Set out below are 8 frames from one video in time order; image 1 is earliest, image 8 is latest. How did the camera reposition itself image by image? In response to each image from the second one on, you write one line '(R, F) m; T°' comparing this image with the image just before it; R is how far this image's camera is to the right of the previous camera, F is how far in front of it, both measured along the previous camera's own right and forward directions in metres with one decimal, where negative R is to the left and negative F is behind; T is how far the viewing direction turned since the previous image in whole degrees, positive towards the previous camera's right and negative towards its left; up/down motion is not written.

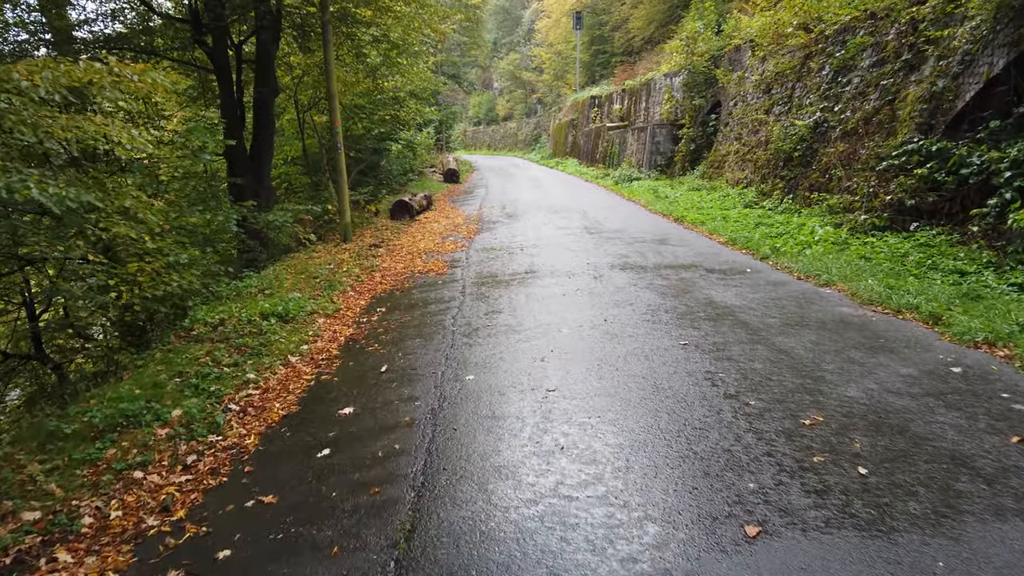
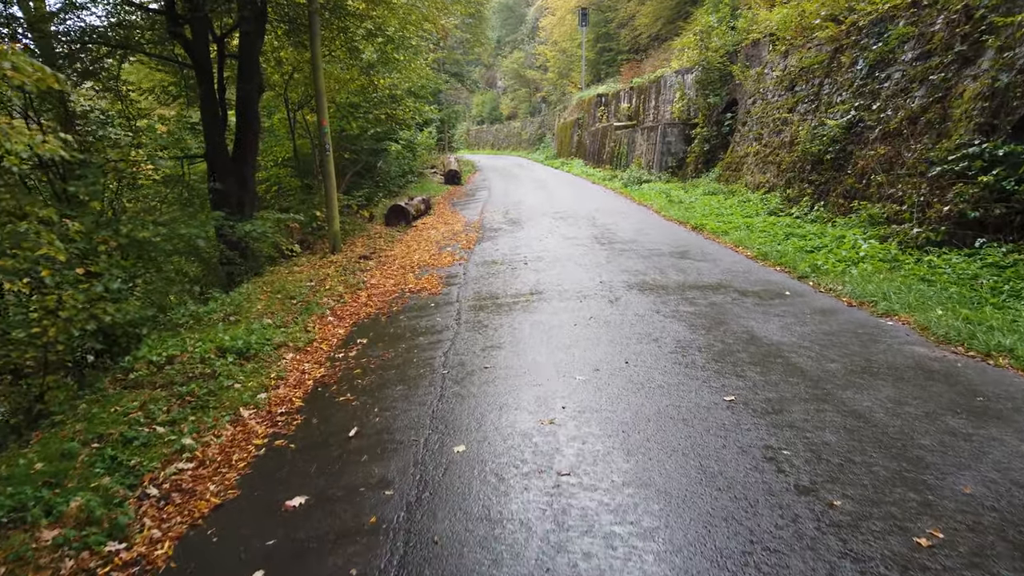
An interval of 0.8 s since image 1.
(0.0, +0.9) m; 0°
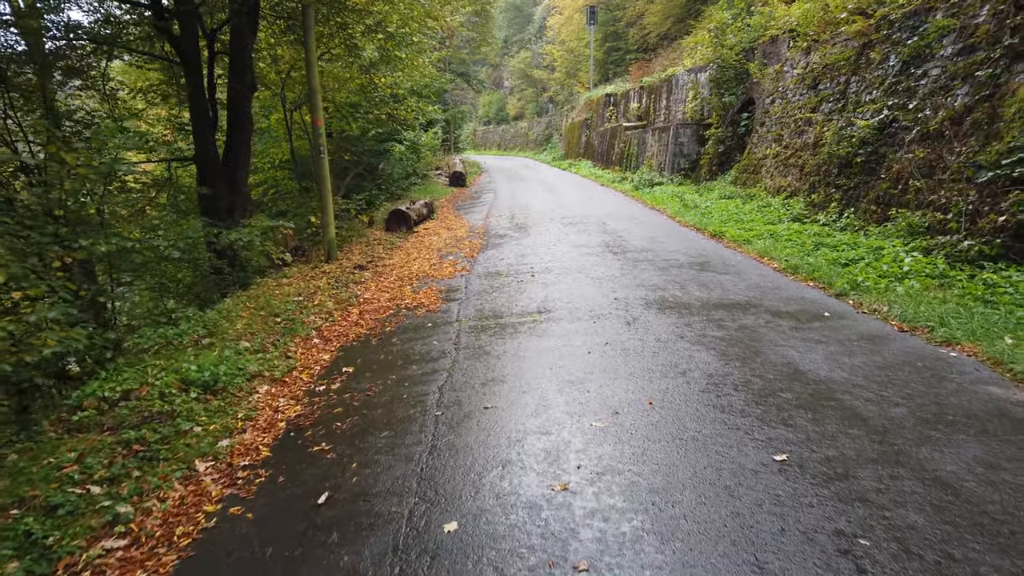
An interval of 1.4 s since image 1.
(0.0, +0.6) m; -1°
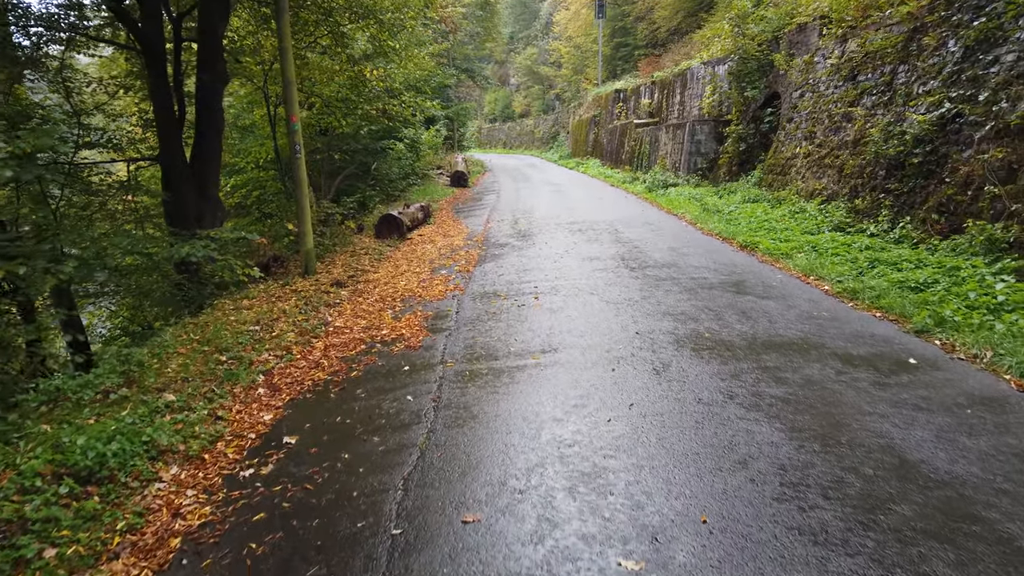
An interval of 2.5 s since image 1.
(+0.1, +1.2) m; 0°
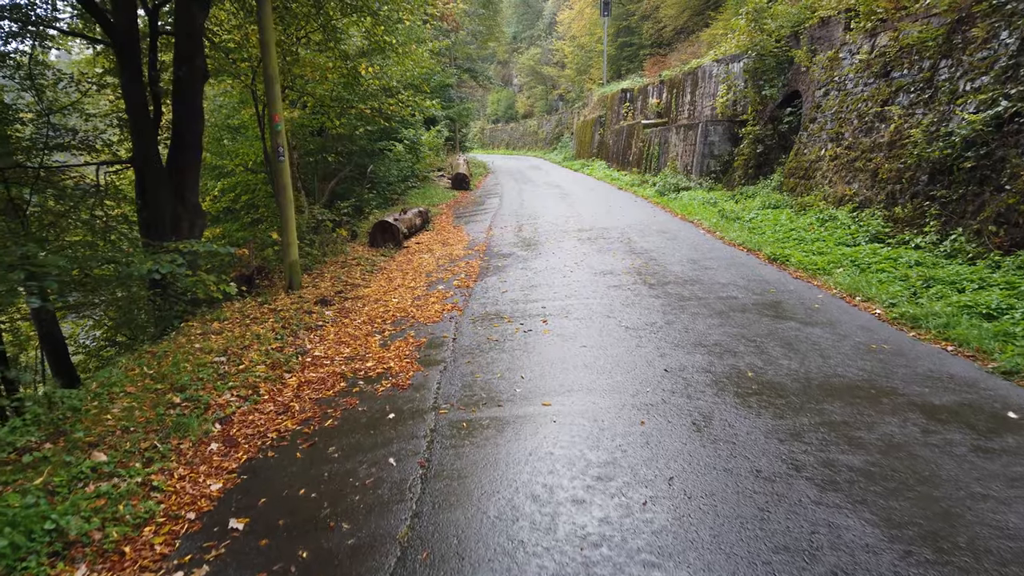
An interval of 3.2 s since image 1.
(0.0, +0.8) m; 0°
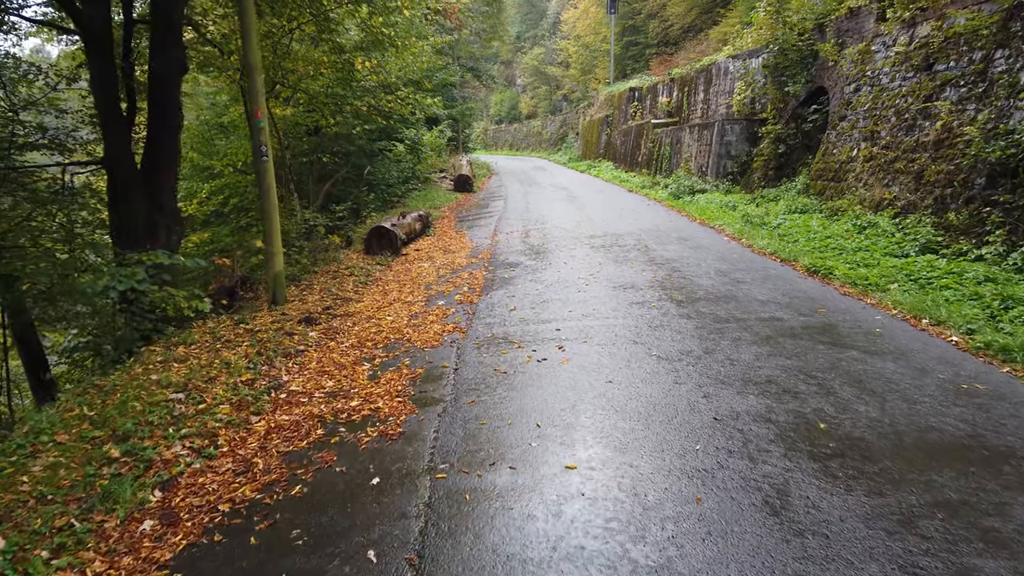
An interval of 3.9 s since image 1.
(-0.1, +0.8) m; 0°
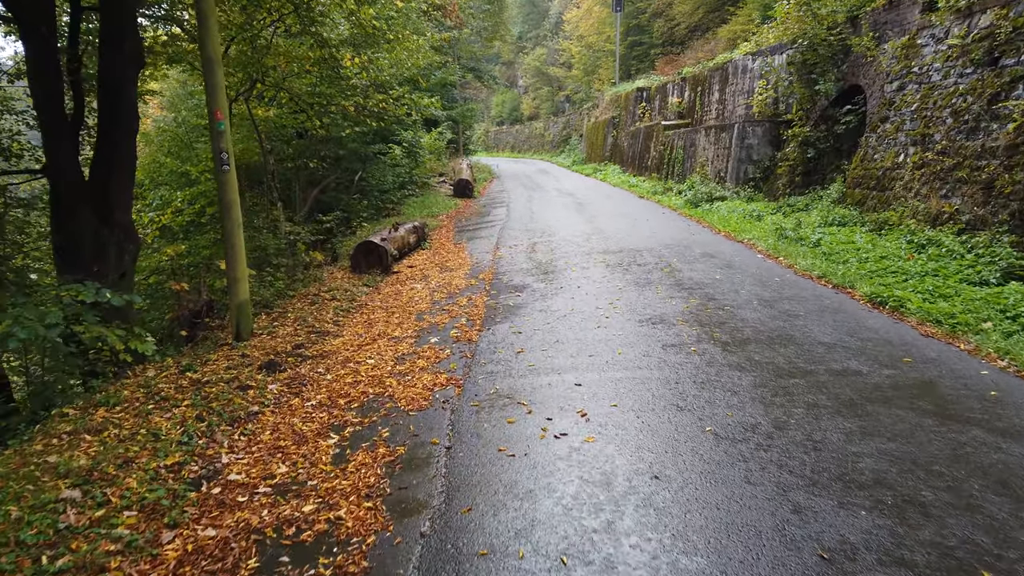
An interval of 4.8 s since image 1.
(0.0, +1.1) m; 0°
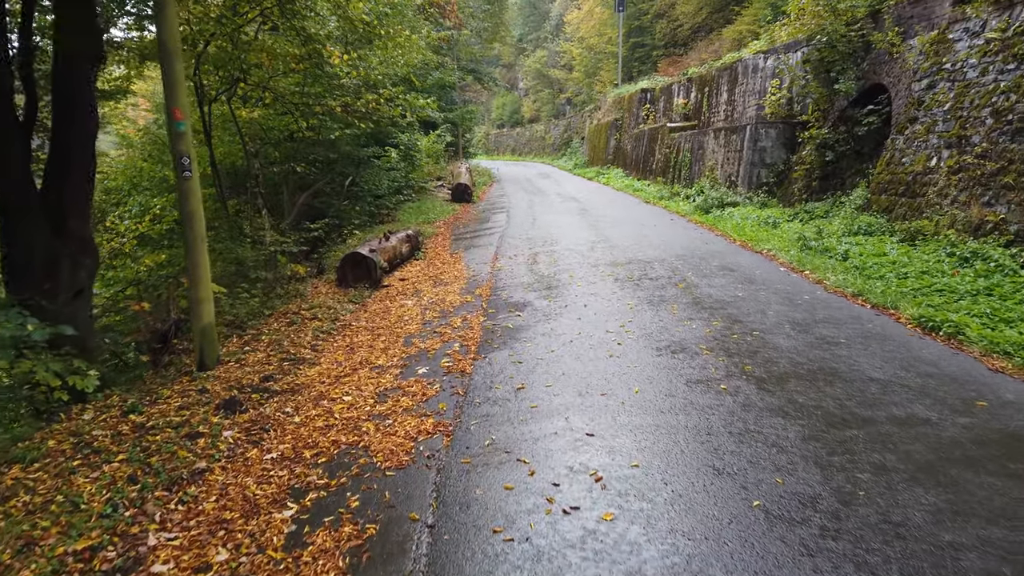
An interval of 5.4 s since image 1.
(0.0, +0.7) m; 0°
